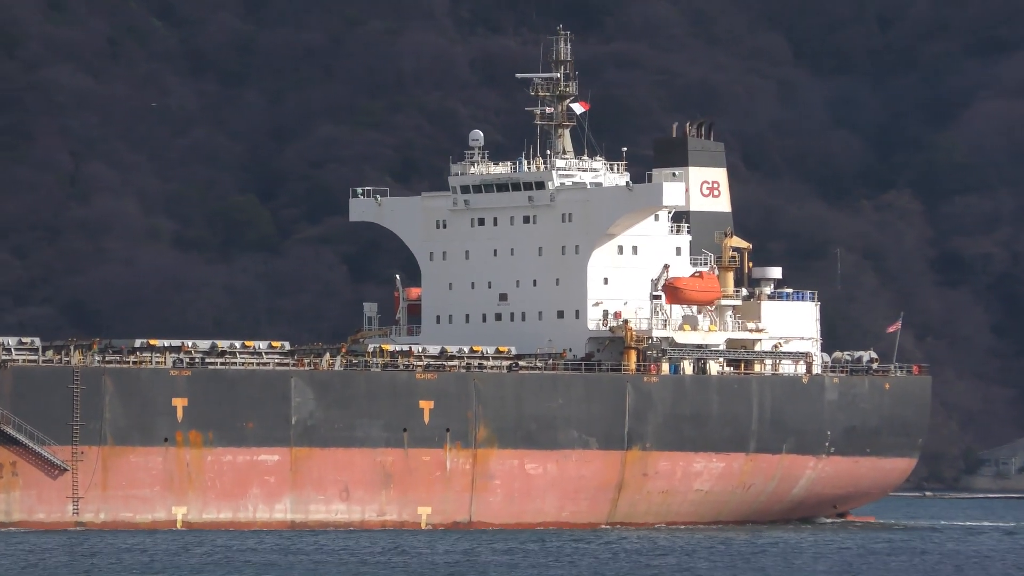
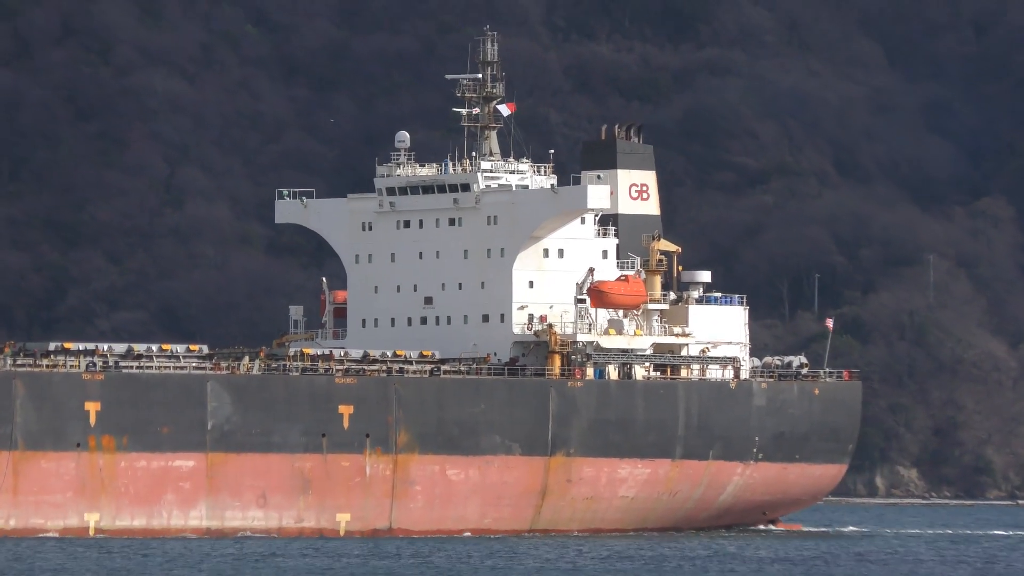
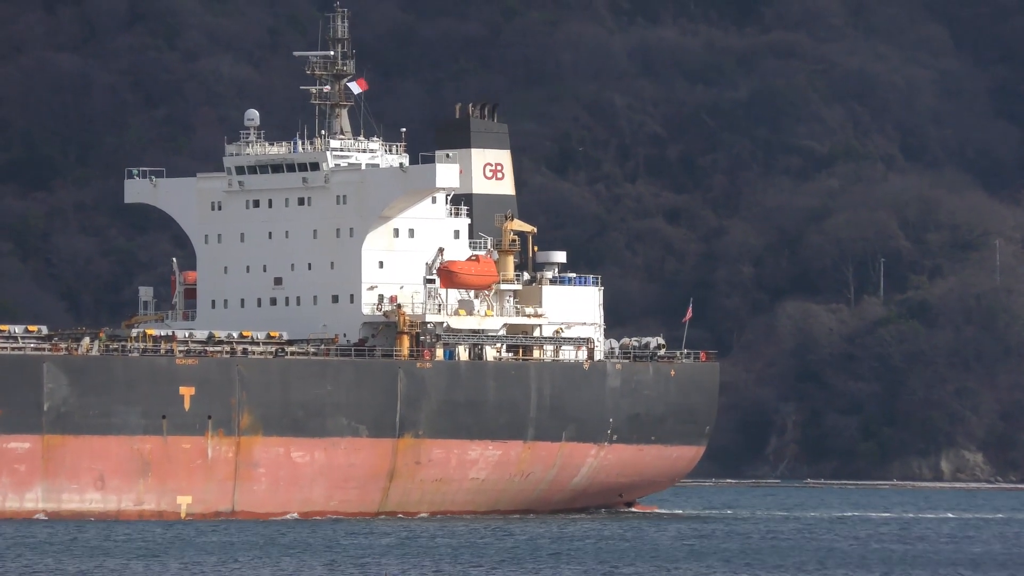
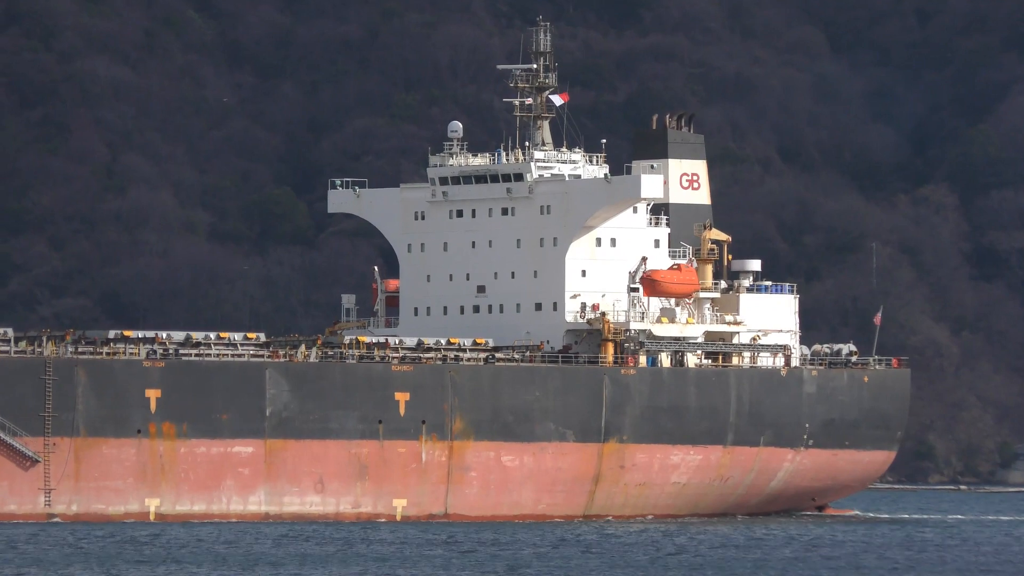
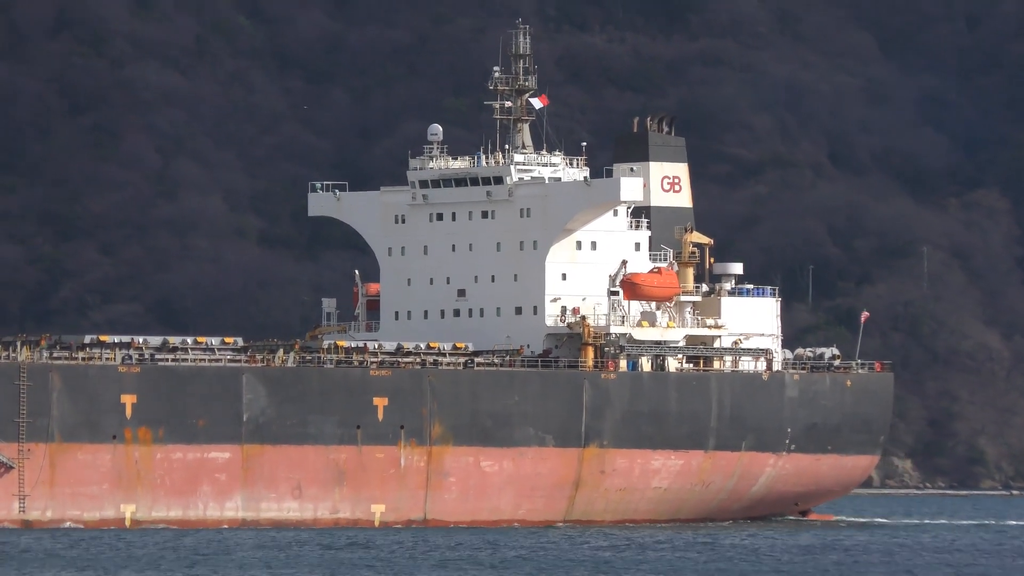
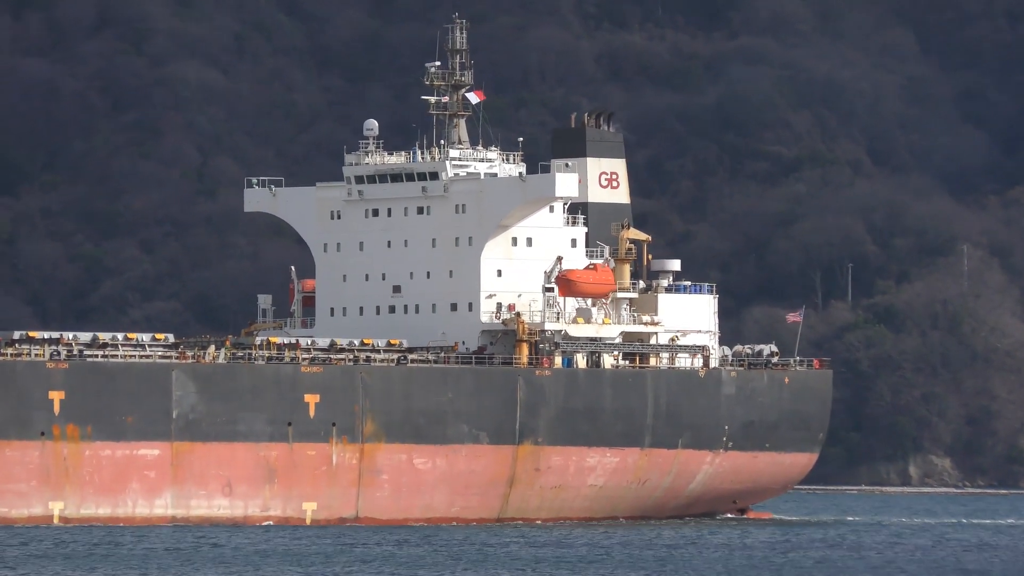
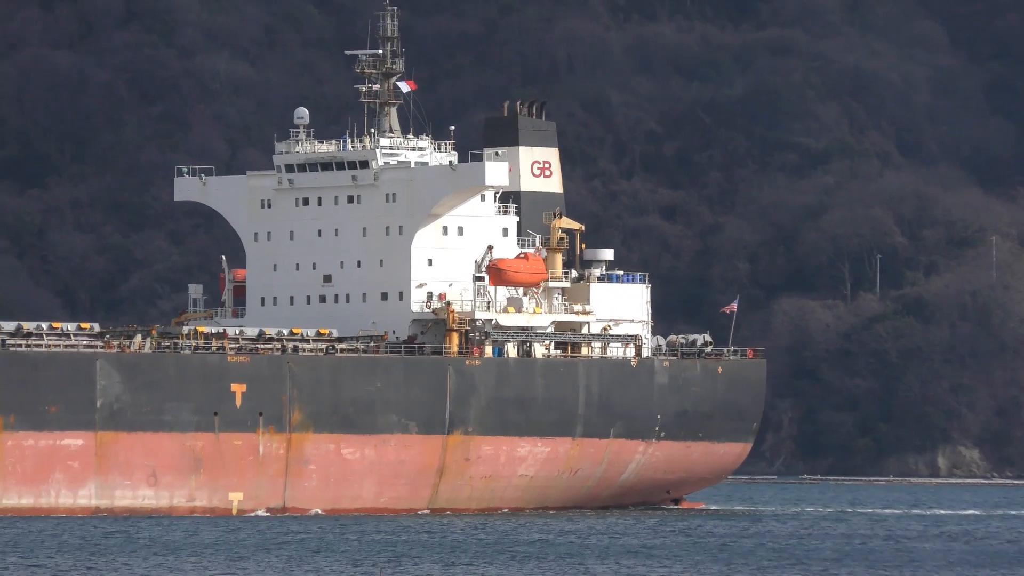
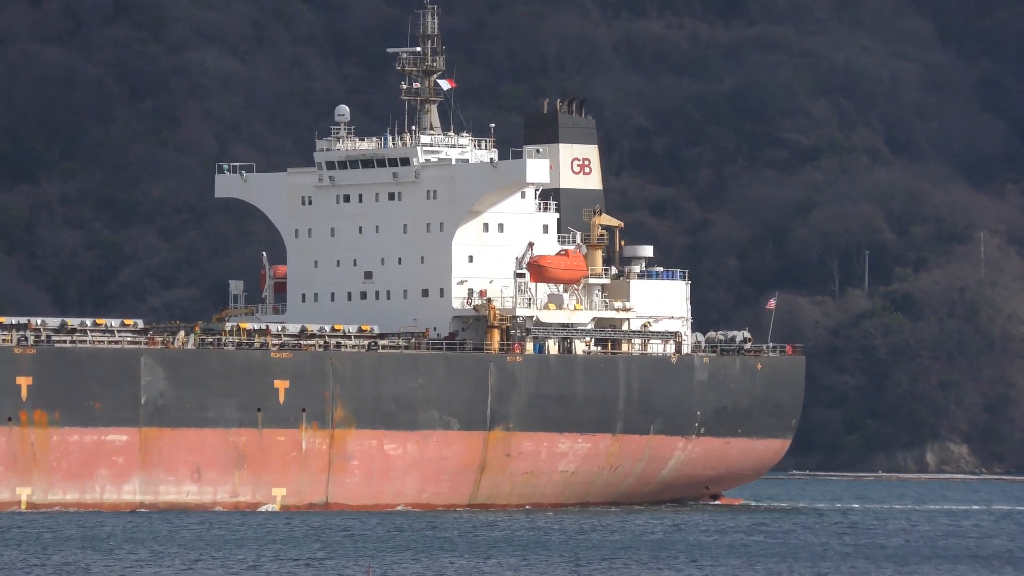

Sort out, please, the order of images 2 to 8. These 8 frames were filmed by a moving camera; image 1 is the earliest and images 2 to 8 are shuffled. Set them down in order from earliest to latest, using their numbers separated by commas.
4, 5, 2, 6, 8, 7, 3
